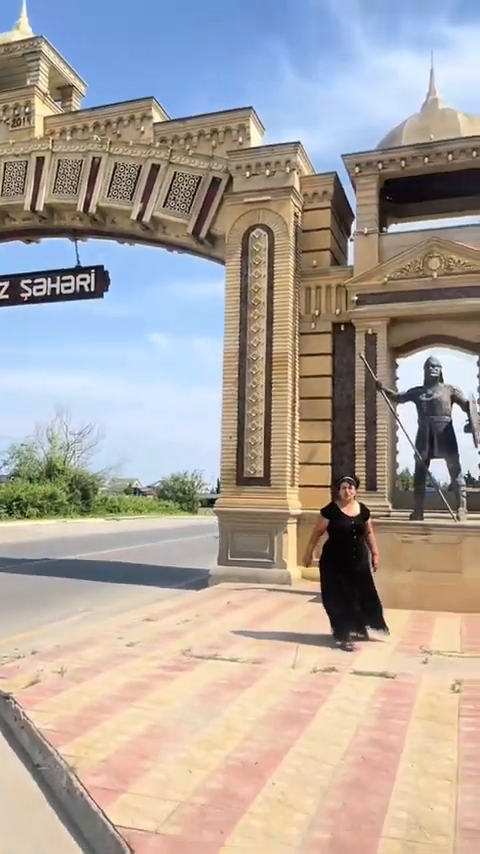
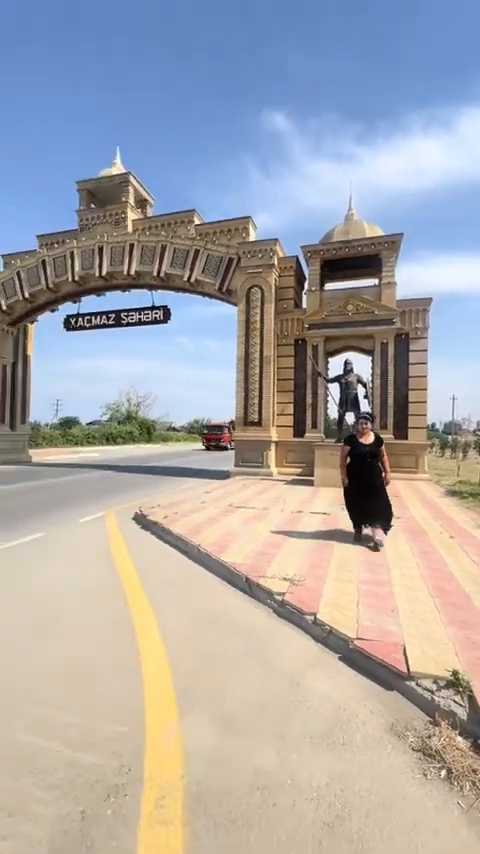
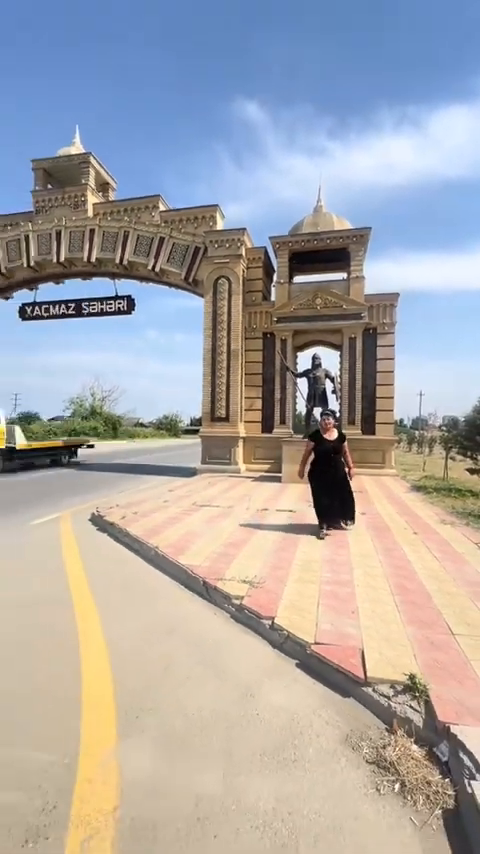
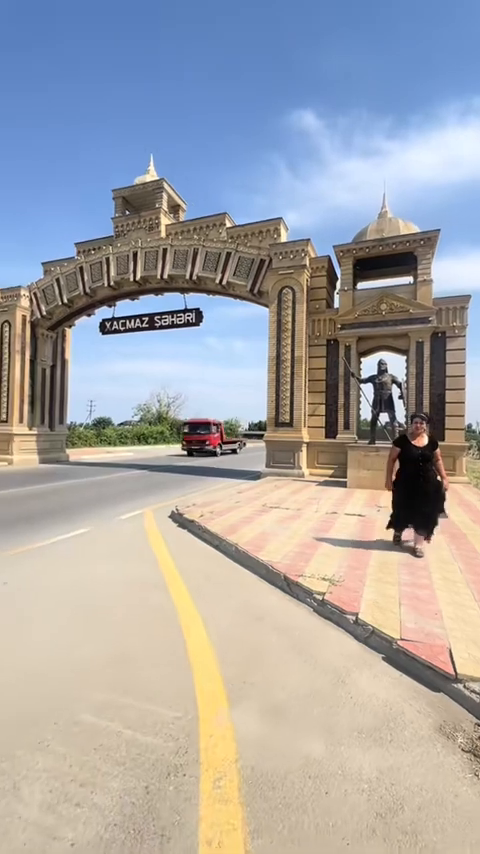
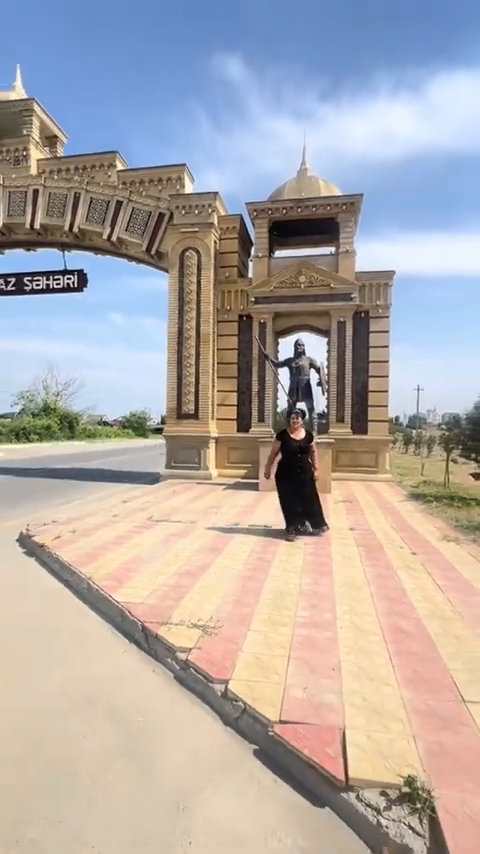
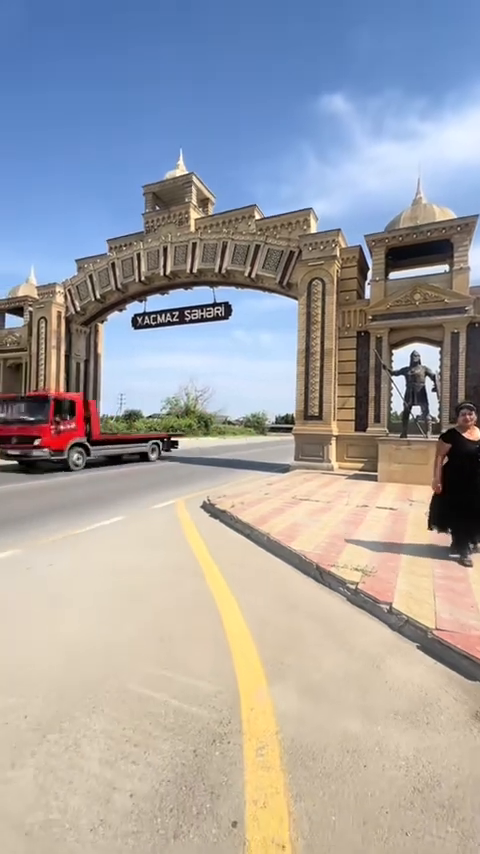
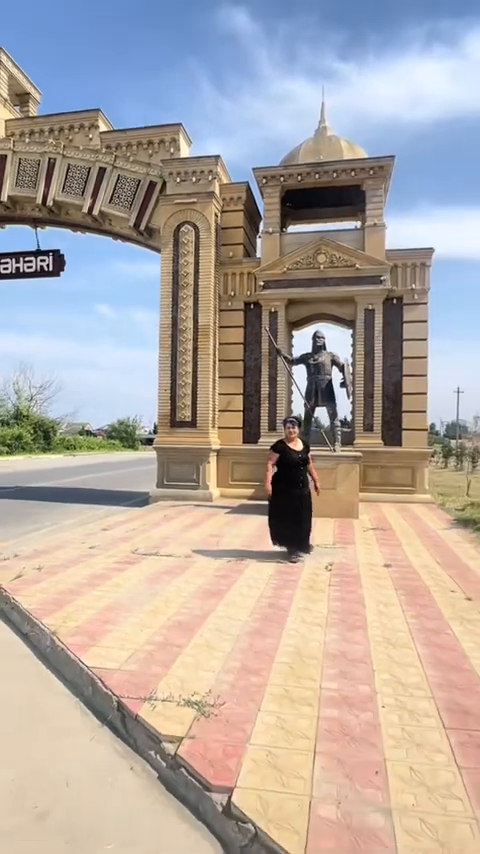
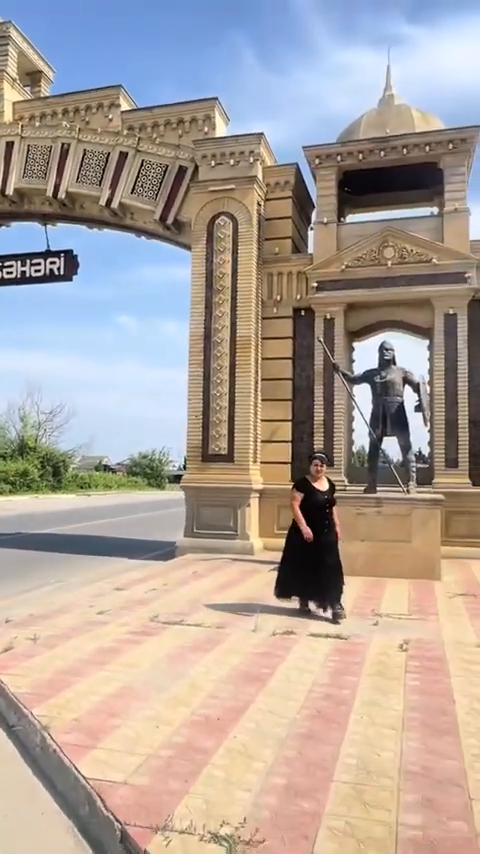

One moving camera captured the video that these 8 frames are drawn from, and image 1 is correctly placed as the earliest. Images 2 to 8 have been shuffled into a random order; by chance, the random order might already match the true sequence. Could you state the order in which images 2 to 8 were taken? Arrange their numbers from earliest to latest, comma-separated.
8, 7, 5, 3, 2, 4, 6
